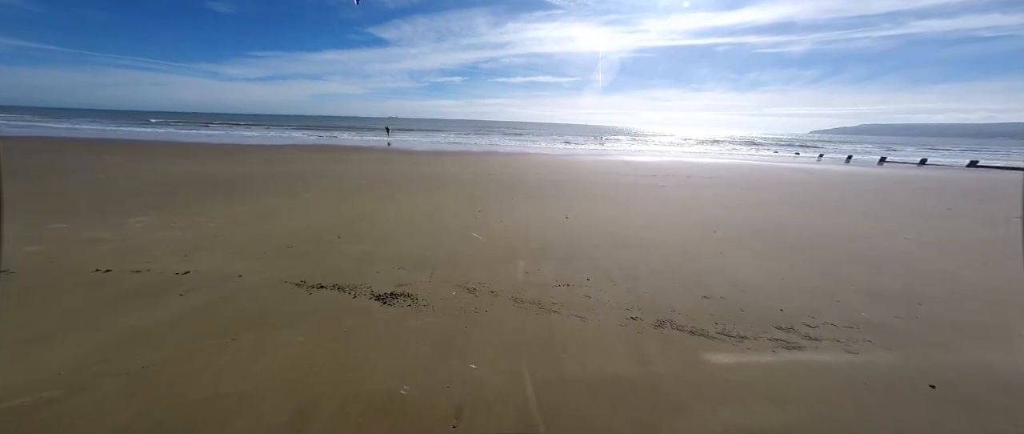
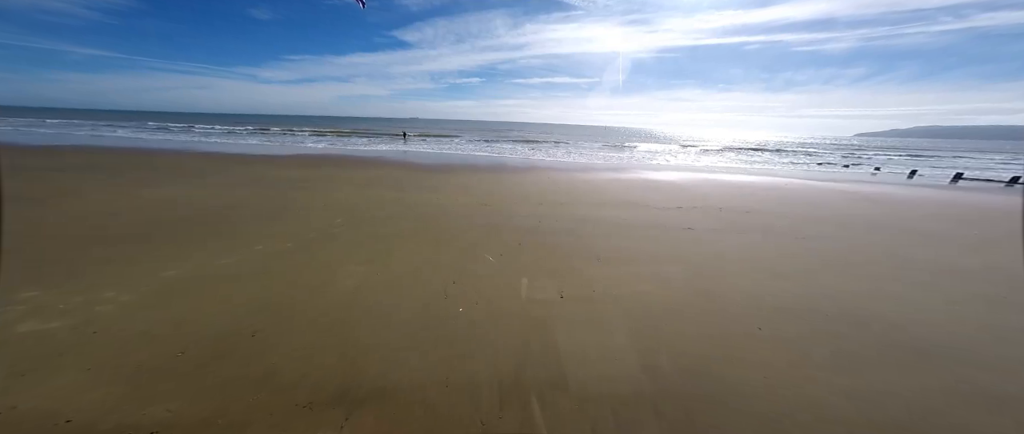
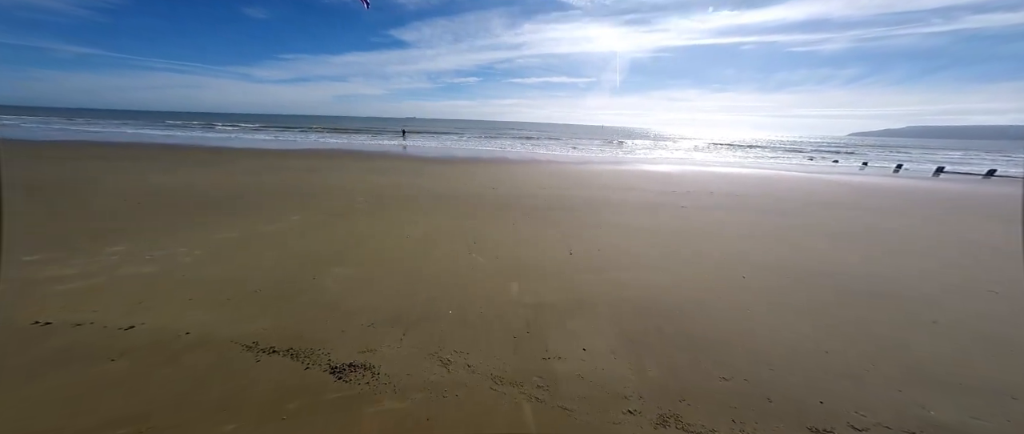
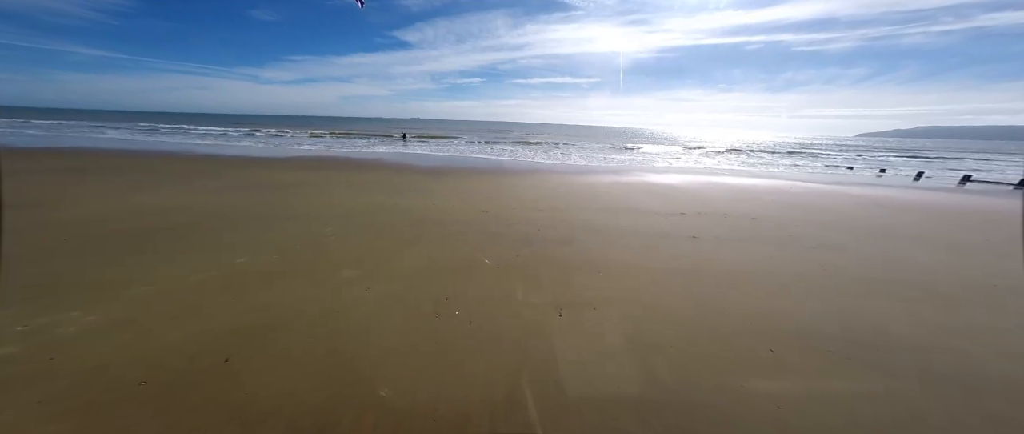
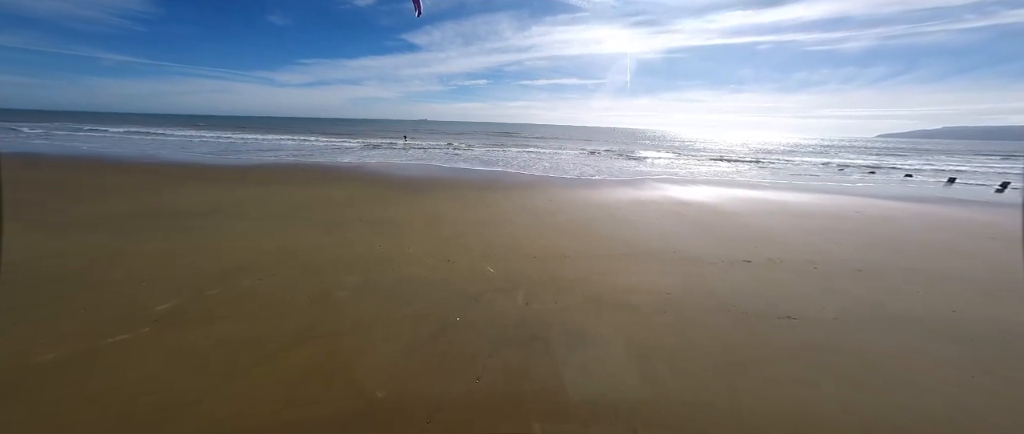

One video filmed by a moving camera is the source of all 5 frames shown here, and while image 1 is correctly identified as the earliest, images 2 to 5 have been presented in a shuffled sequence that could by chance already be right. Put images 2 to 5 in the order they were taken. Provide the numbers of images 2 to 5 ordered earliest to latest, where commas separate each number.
3, 2, 4, 5
